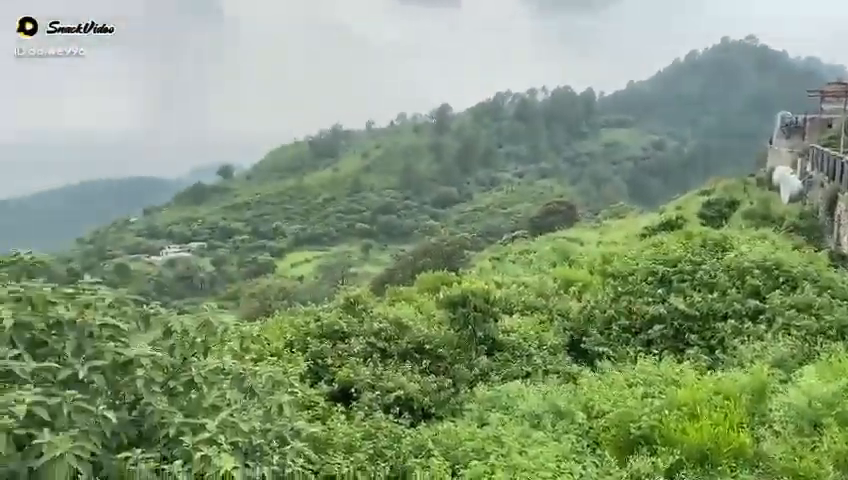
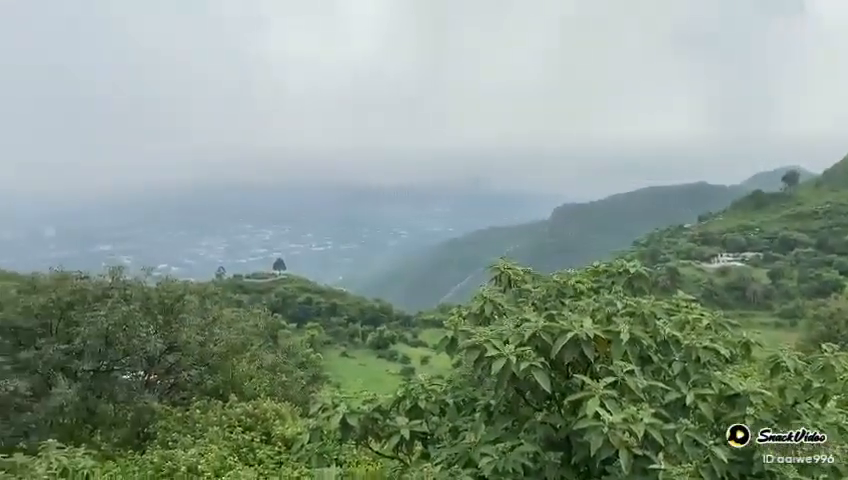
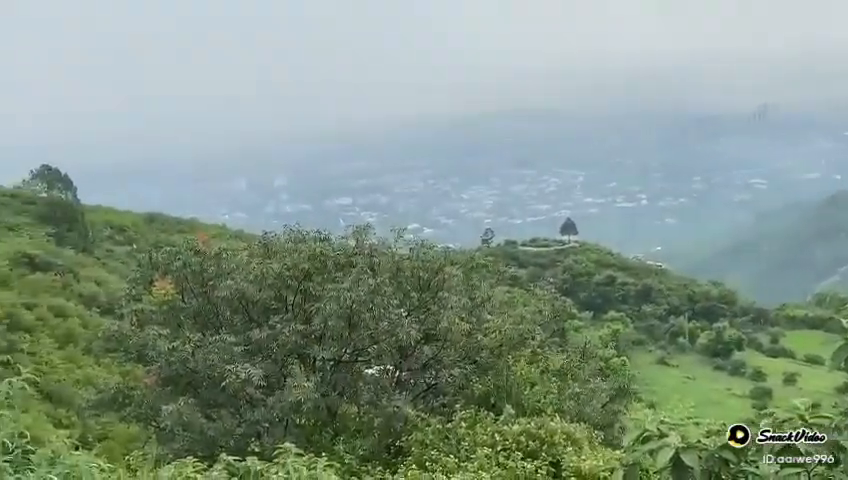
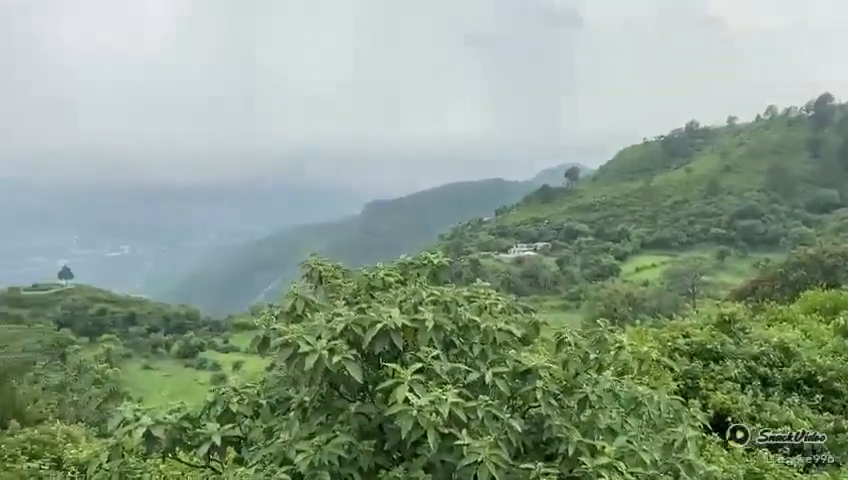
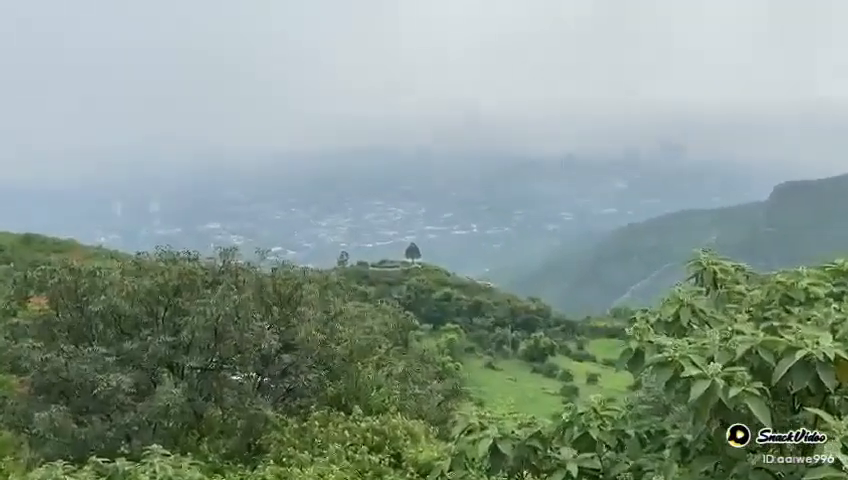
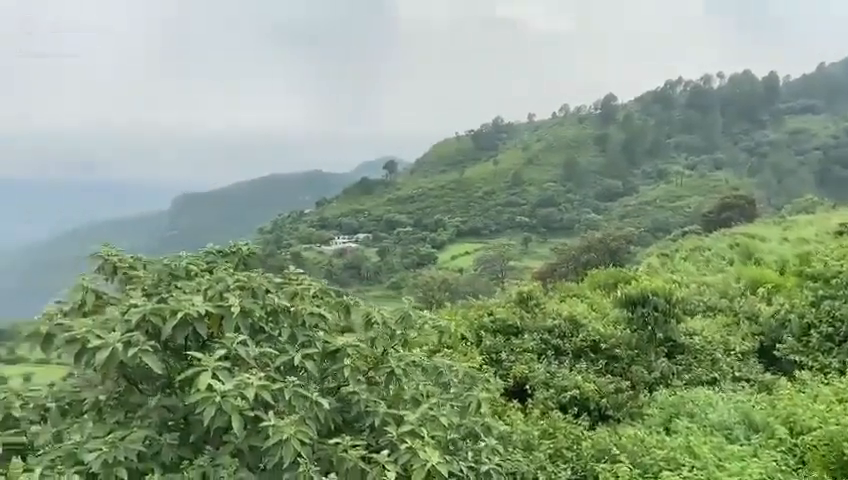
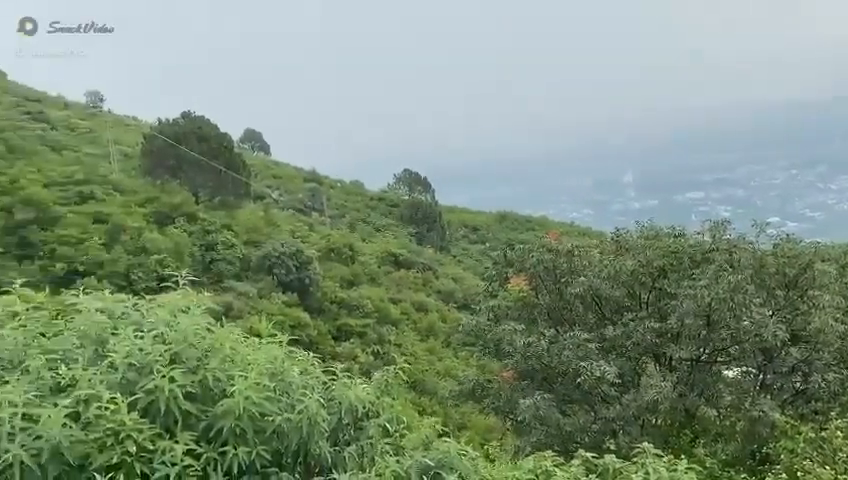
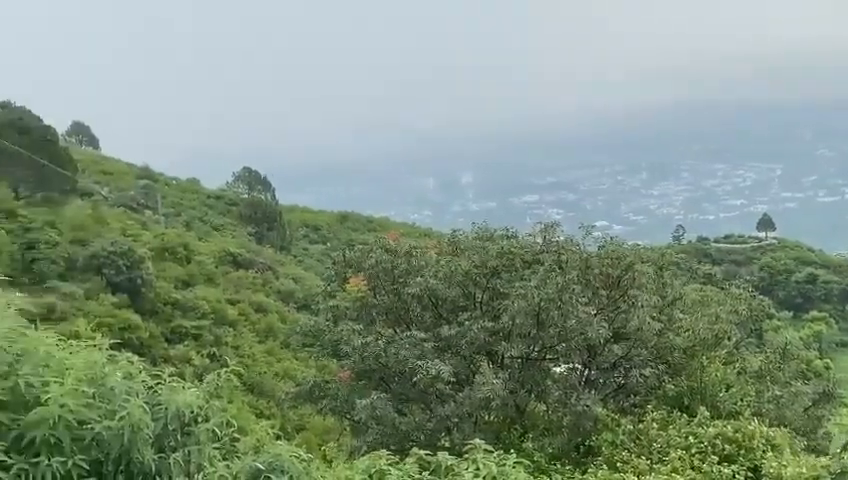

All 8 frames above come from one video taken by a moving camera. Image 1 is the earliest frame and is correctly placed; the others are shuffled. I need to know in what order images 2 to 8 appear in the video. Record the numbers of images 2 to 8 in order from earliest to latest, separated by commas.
6, 4, 2, 5, 3, 8, 7
